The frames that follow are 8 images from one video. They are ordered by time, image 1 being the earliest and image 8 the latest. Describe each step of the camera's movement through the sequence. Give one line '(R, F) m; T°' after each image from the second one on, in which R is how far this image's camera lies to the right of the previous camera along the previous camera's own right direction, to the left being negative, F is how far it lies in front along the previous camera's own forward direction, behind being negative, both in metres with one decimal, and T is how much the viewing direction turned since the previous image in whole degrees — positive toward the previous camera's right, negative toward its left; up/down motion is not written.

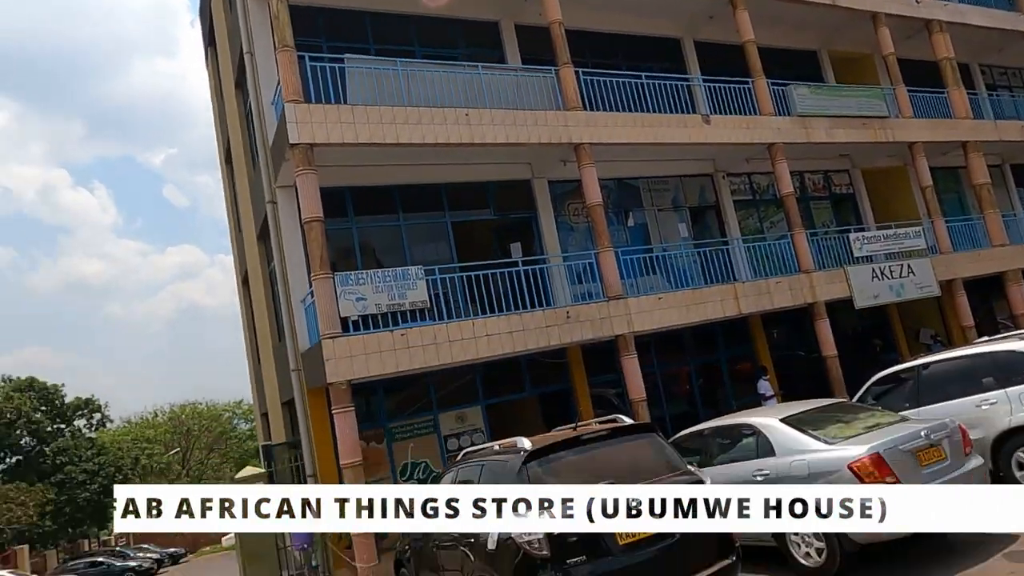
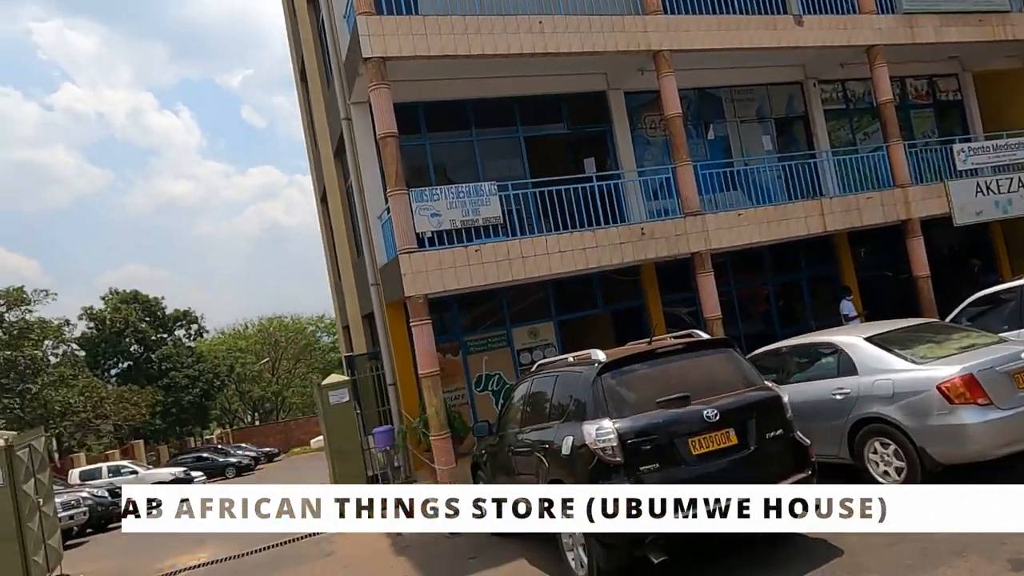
(0.0, 0.0) m; -6°
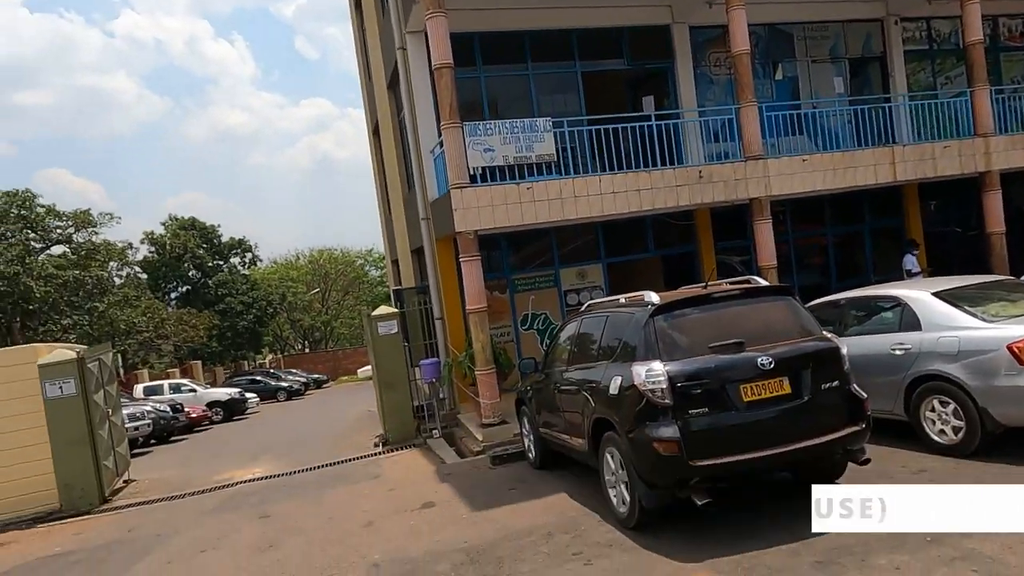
(-0.1, 0.0) m; -4°
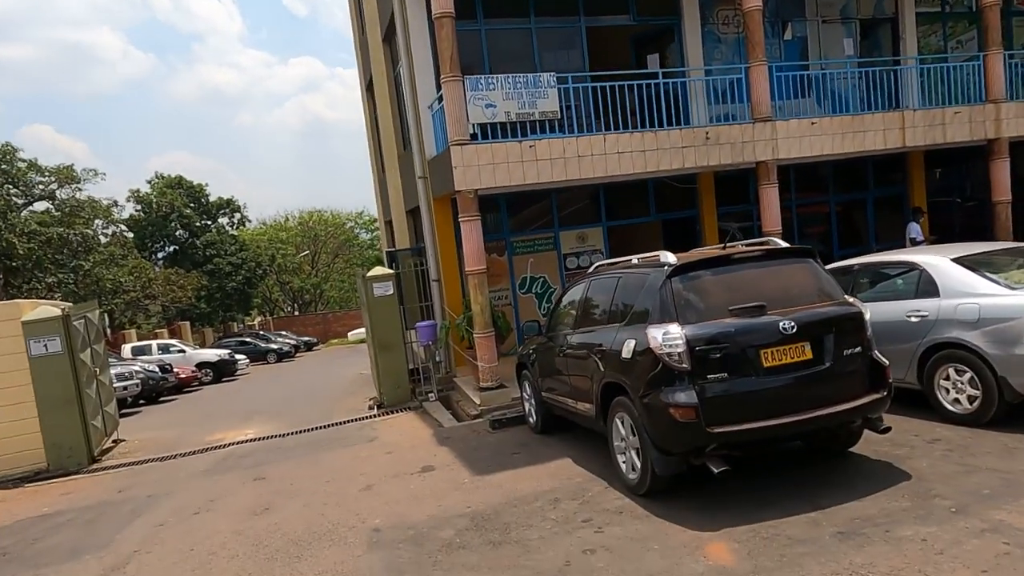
(-0.1, +0.2) m; +1°
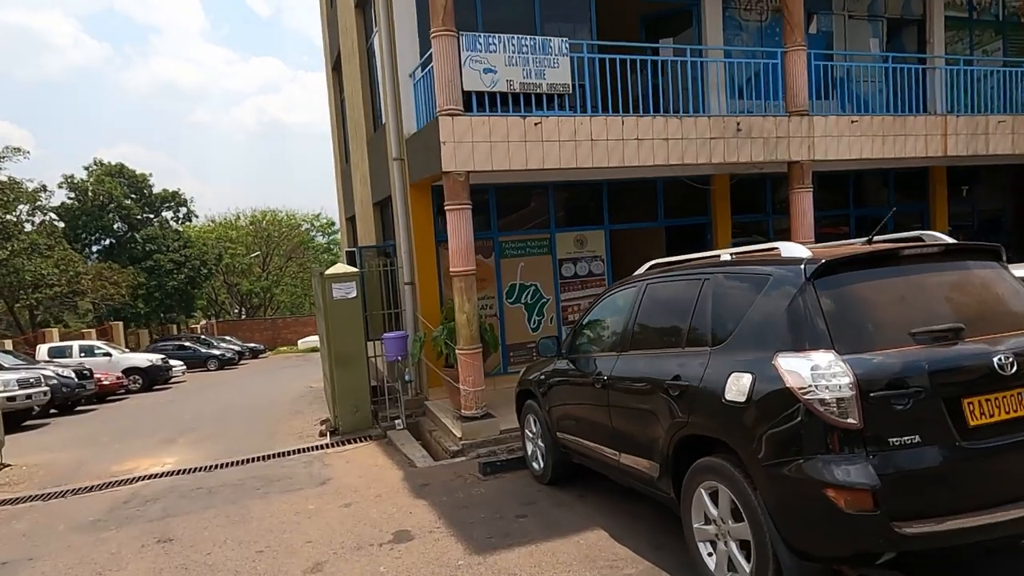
(-0.4, +1.7) m; +4°
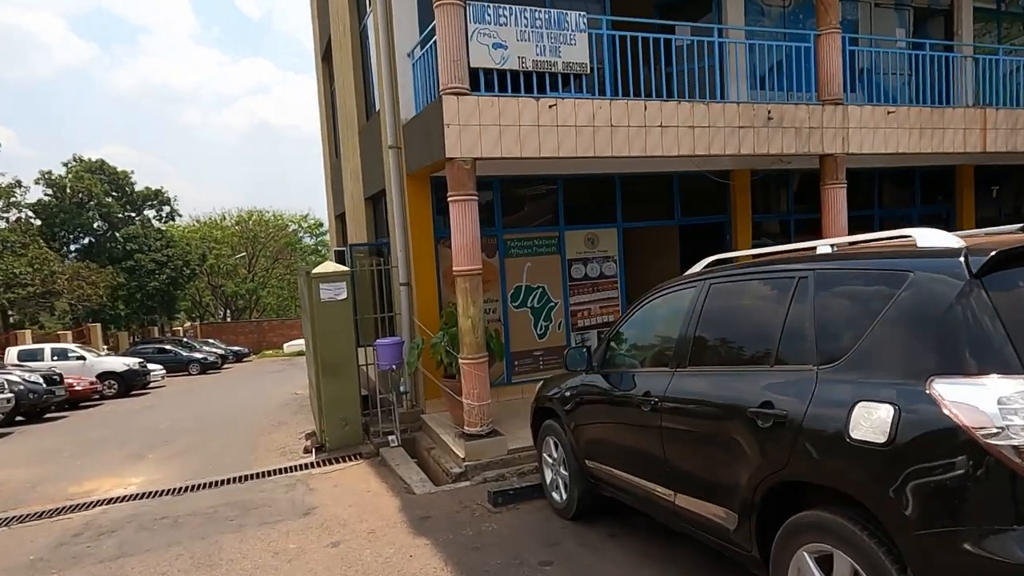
(-0.2, +0.8) m; +1°
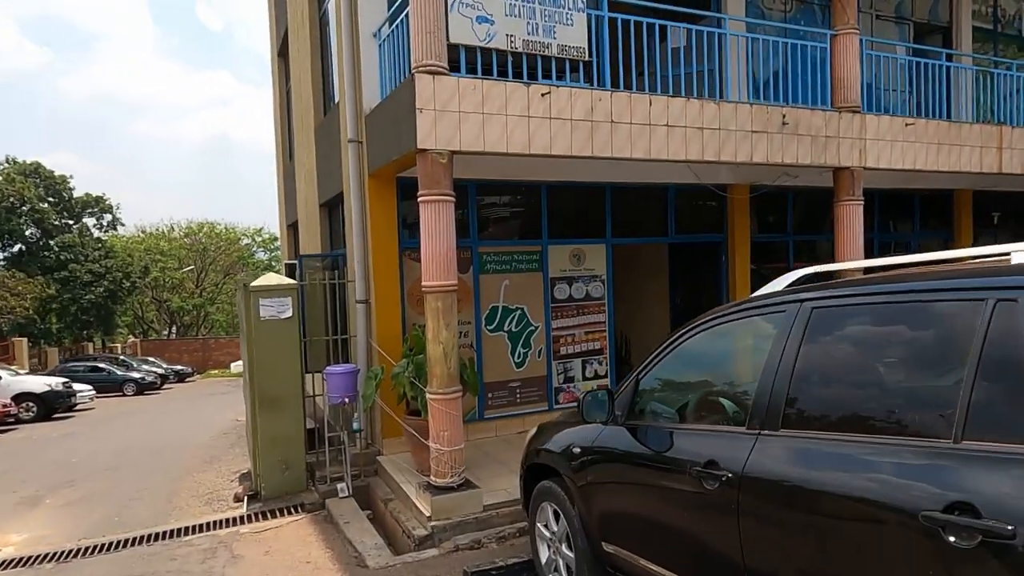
(-0.2, +1.1) m; +3°
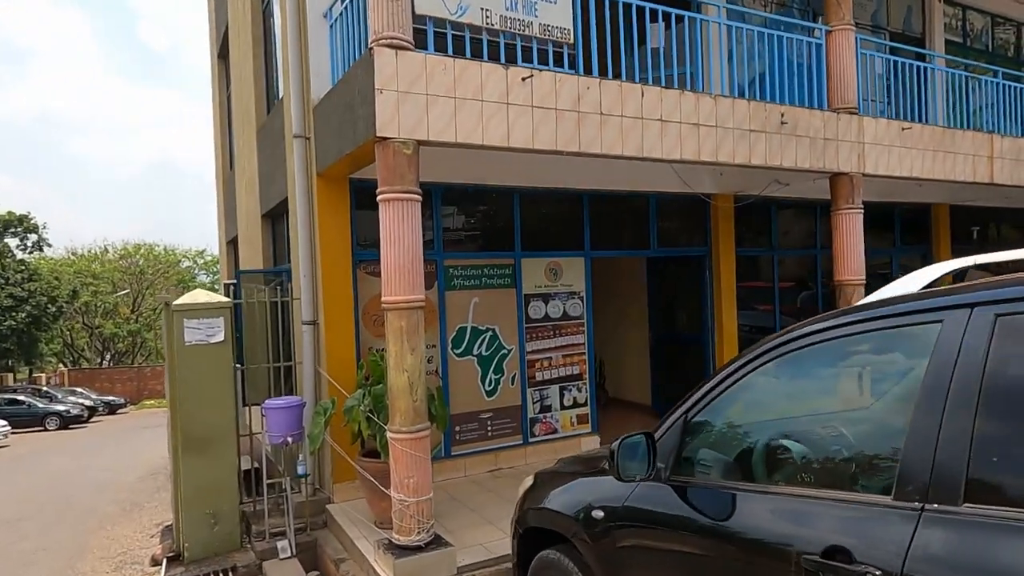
(-0.2, +0.9) m; +4°
